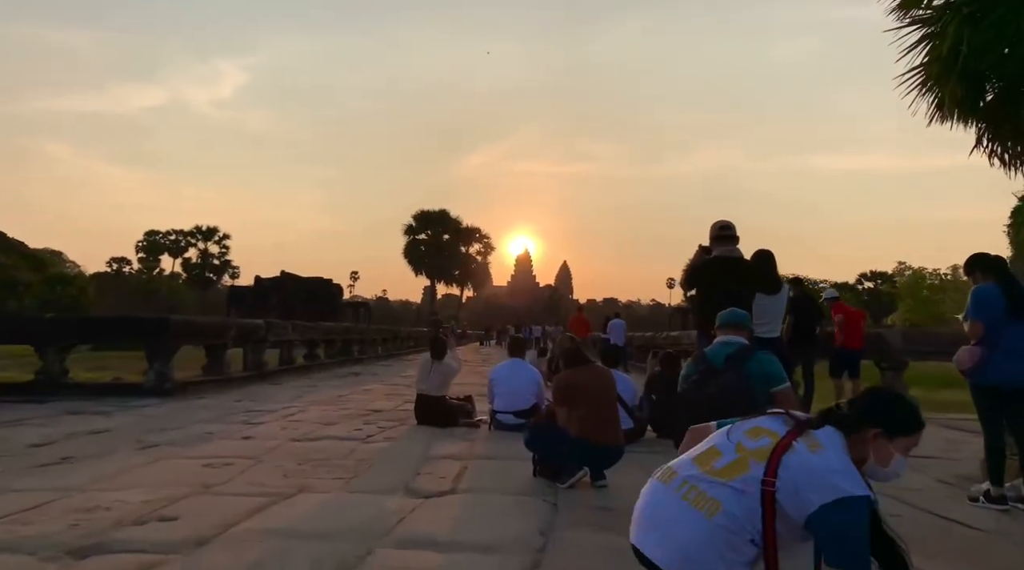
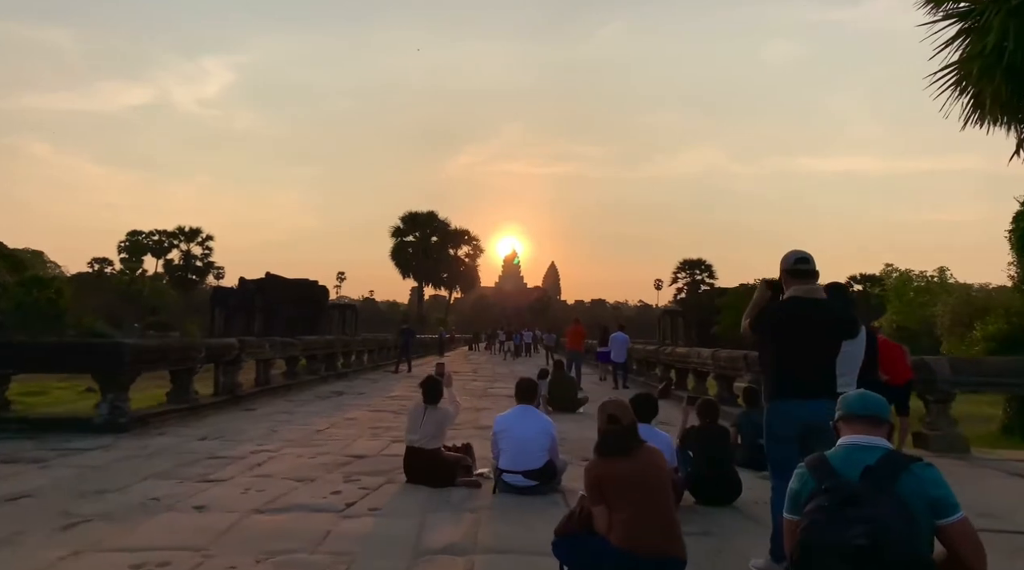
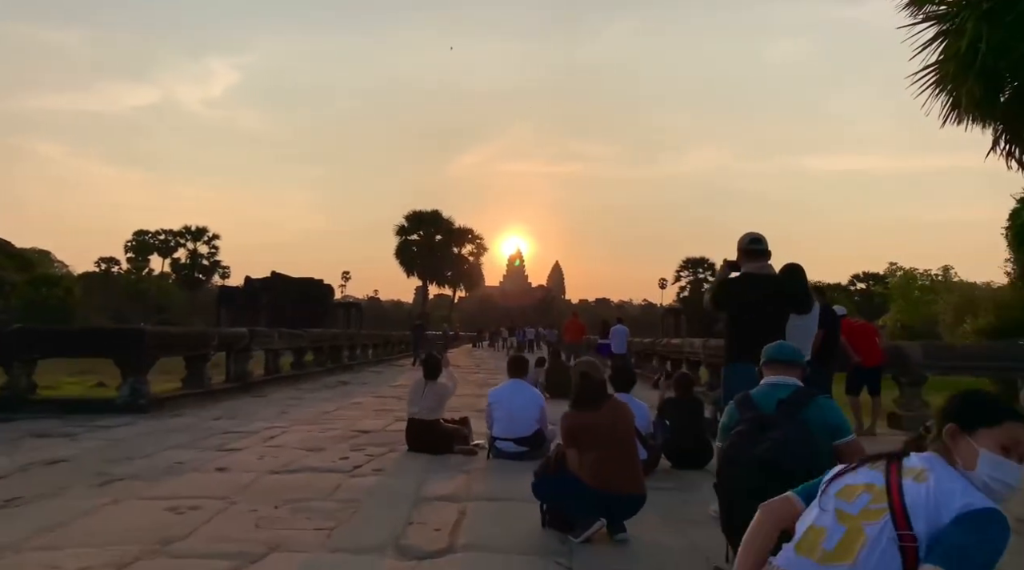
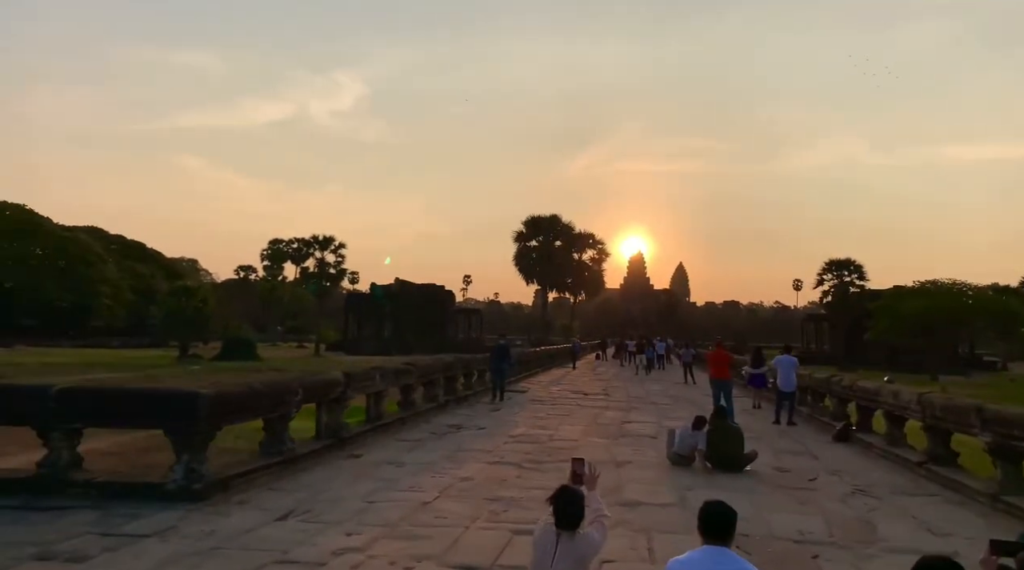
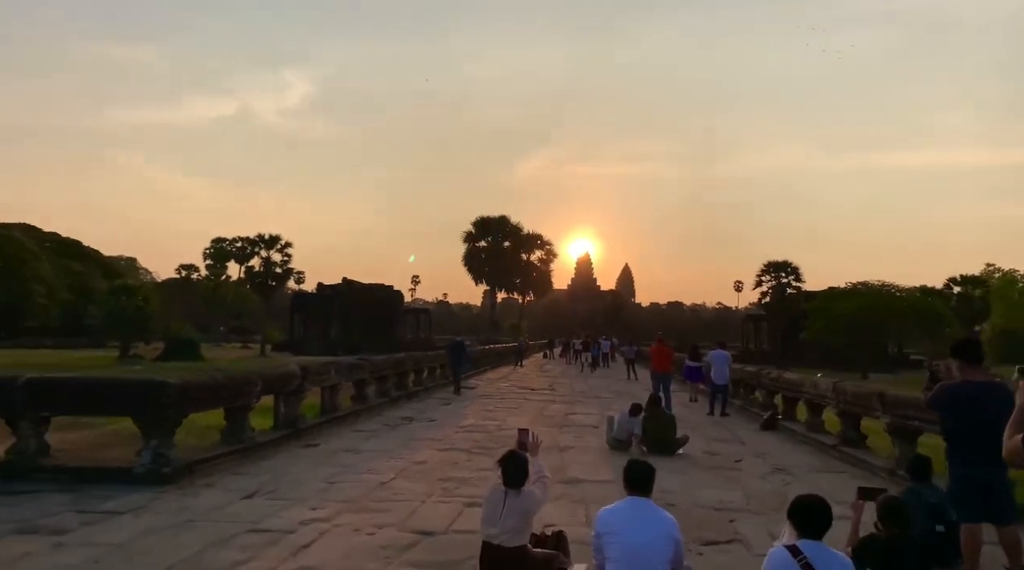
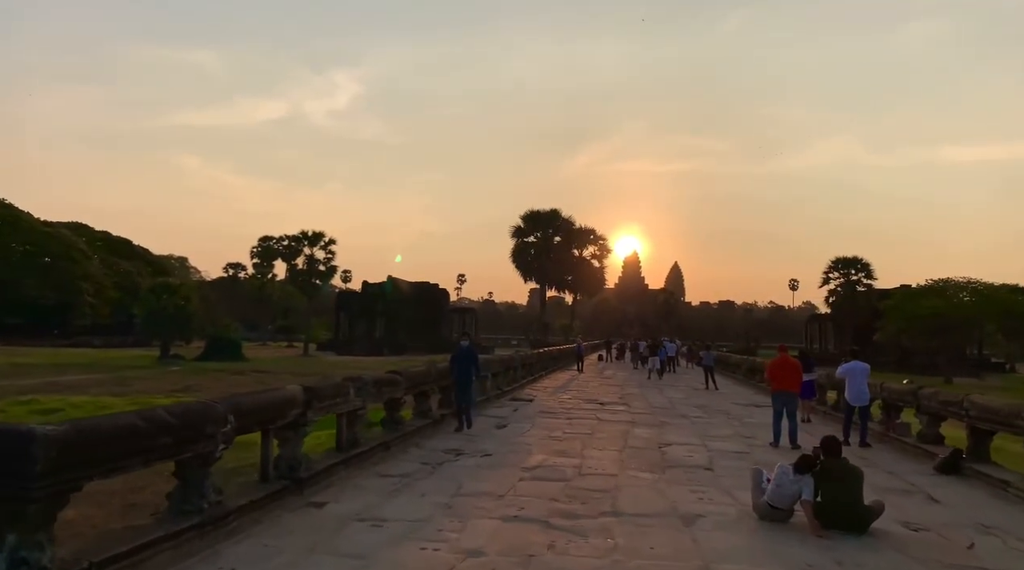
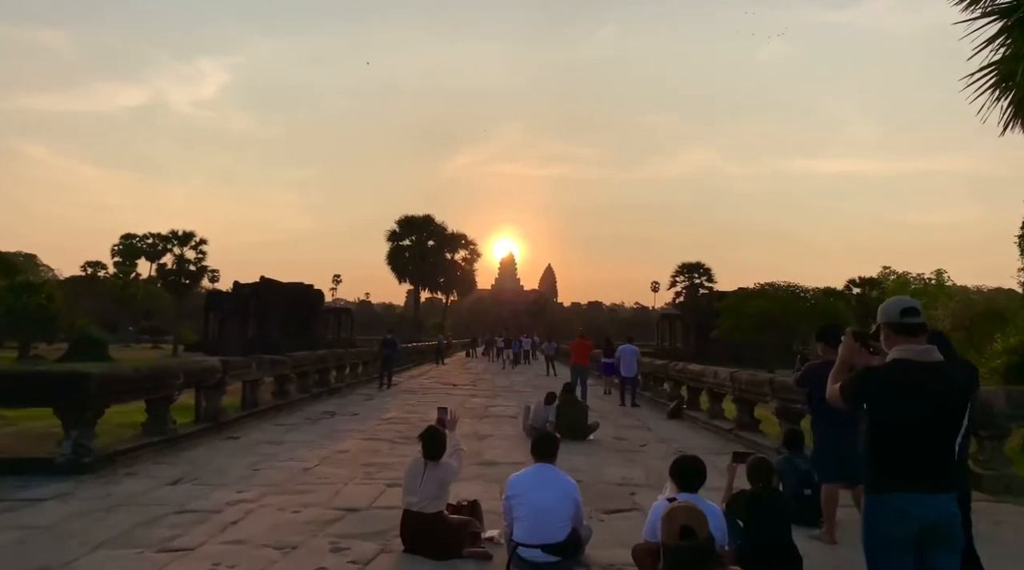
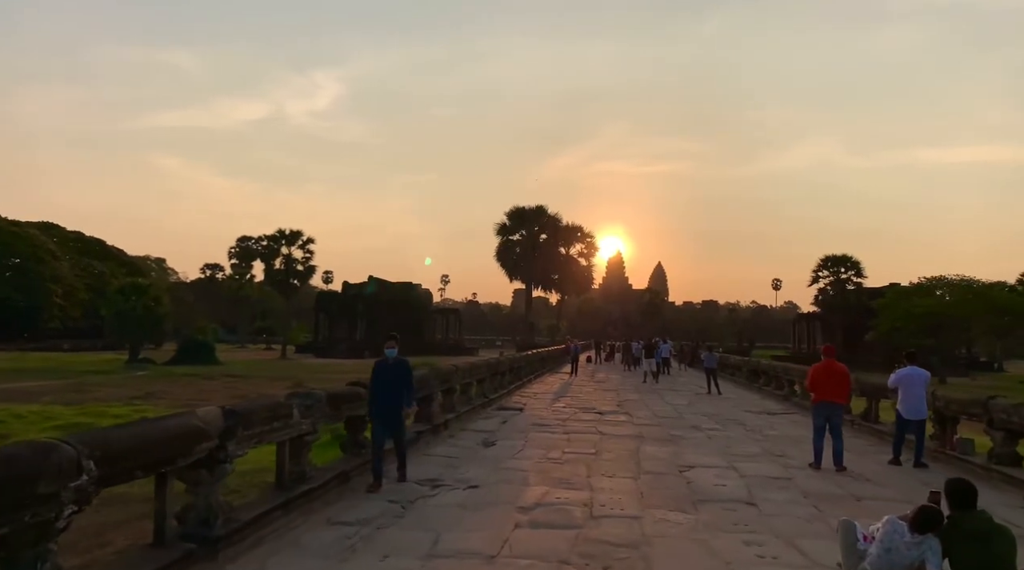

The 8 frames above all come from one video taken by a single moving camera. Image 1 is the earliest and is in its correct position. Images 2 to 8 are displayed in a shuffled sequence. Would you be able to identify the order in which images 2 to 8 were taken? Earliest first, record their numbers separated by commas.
3, 2, 7, 5, 4, 6, 8
